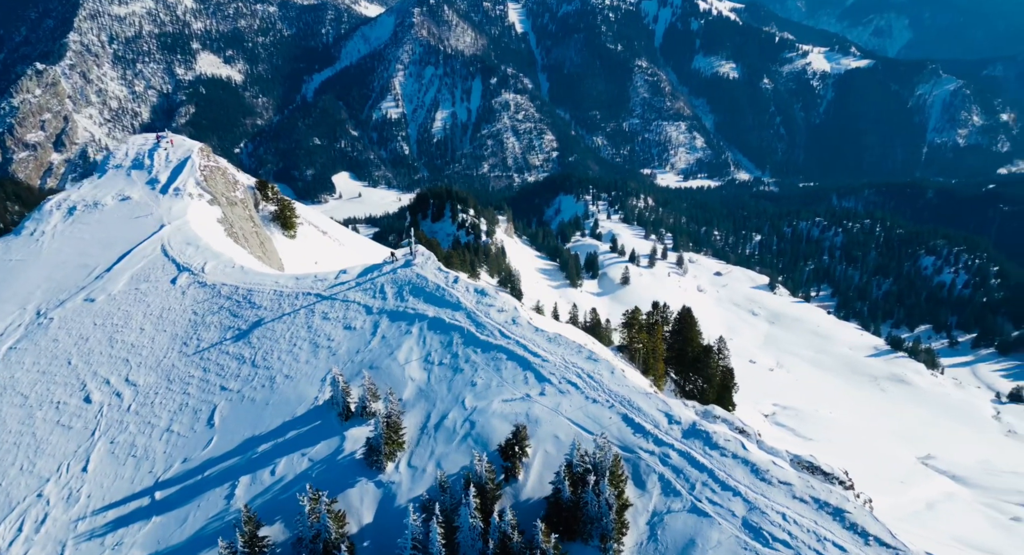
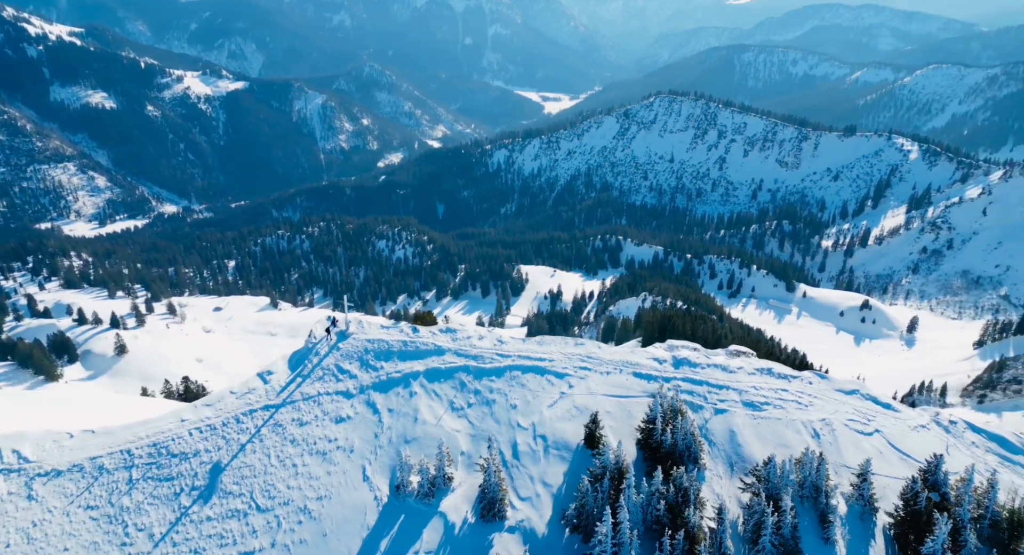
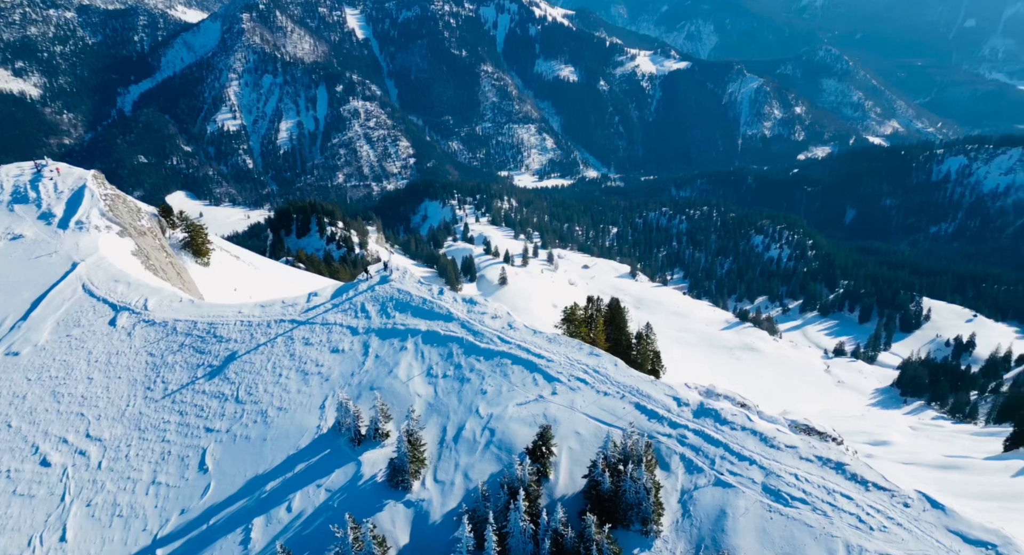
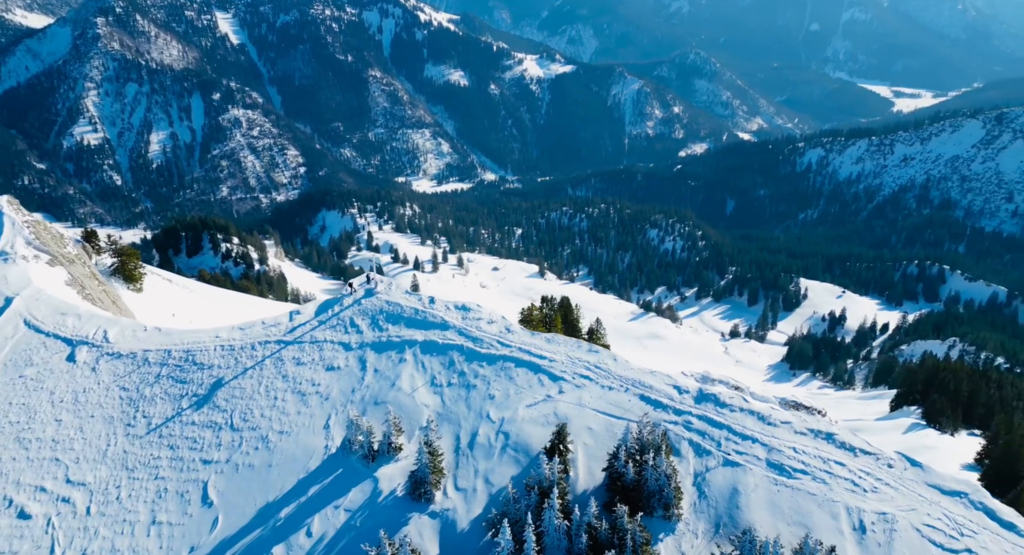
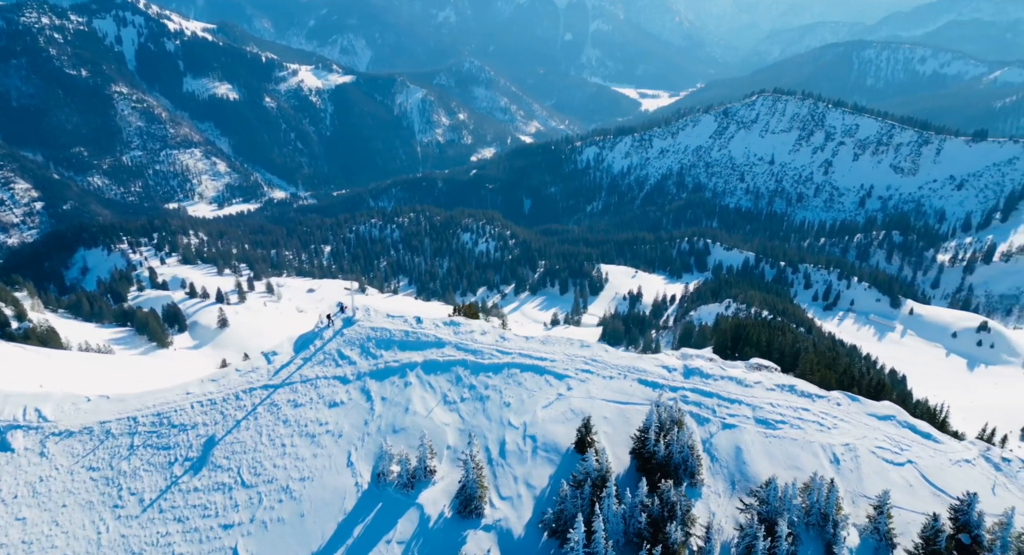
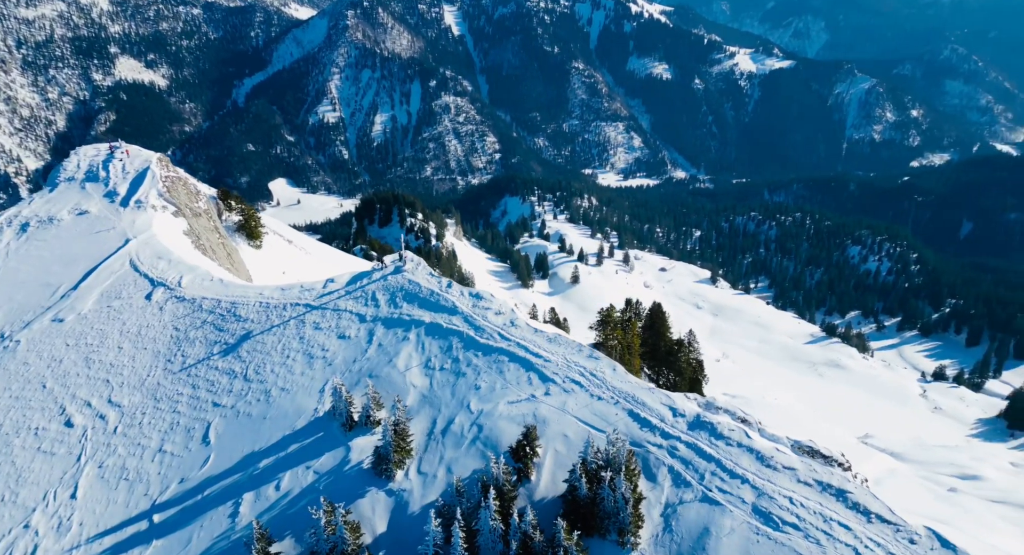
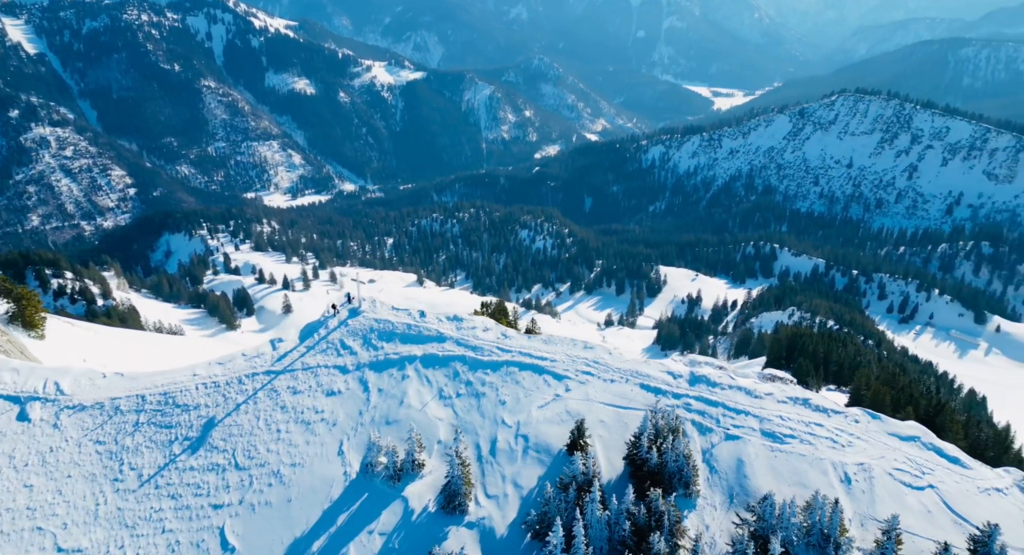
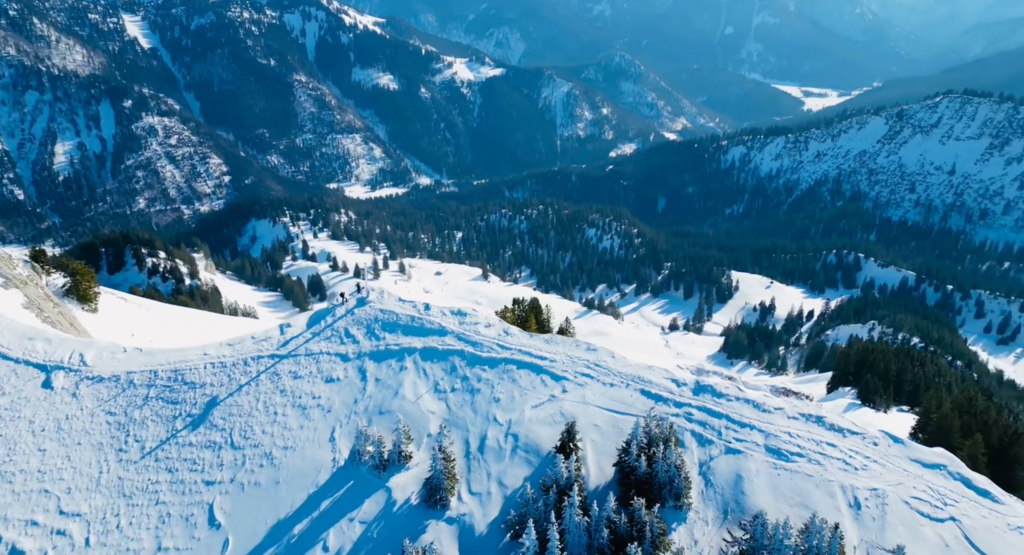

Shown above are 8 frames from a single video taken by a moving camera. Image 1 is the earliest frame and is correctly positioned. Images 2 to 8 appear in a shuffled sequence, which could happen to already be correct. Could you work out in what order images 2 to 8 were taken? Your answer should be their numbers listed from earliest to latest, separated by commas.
6, 3, 4, 8, 7, 5, 2
